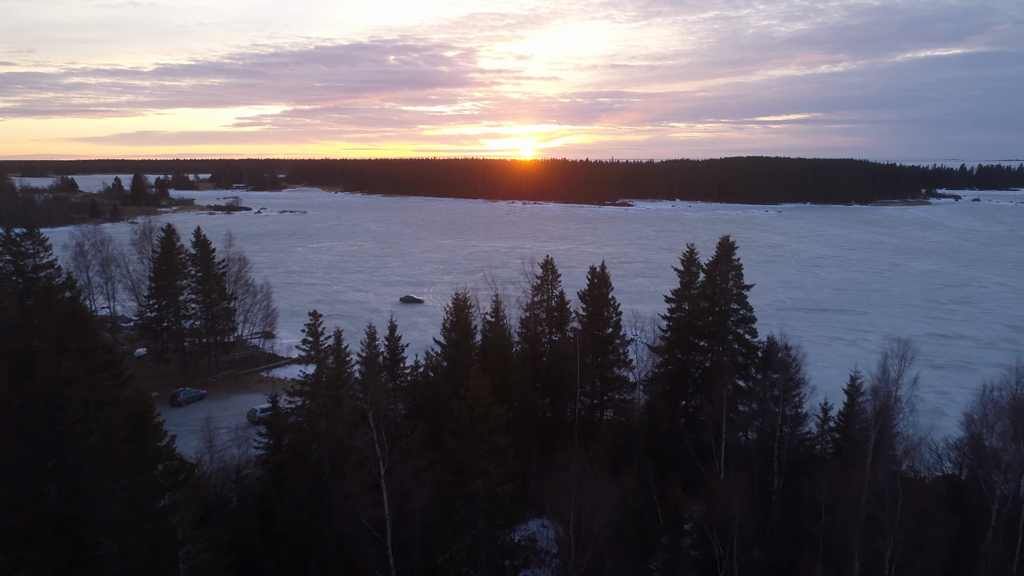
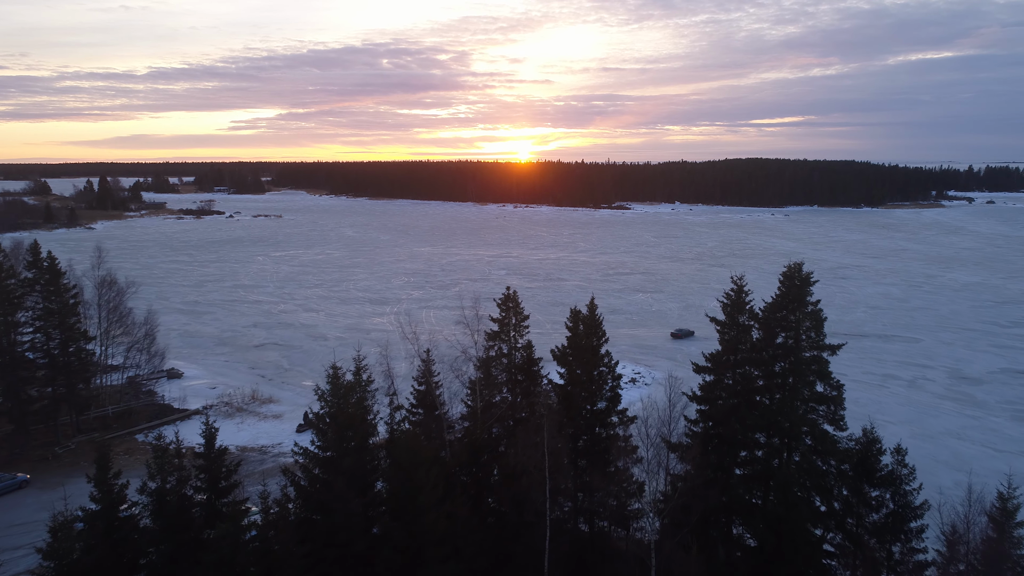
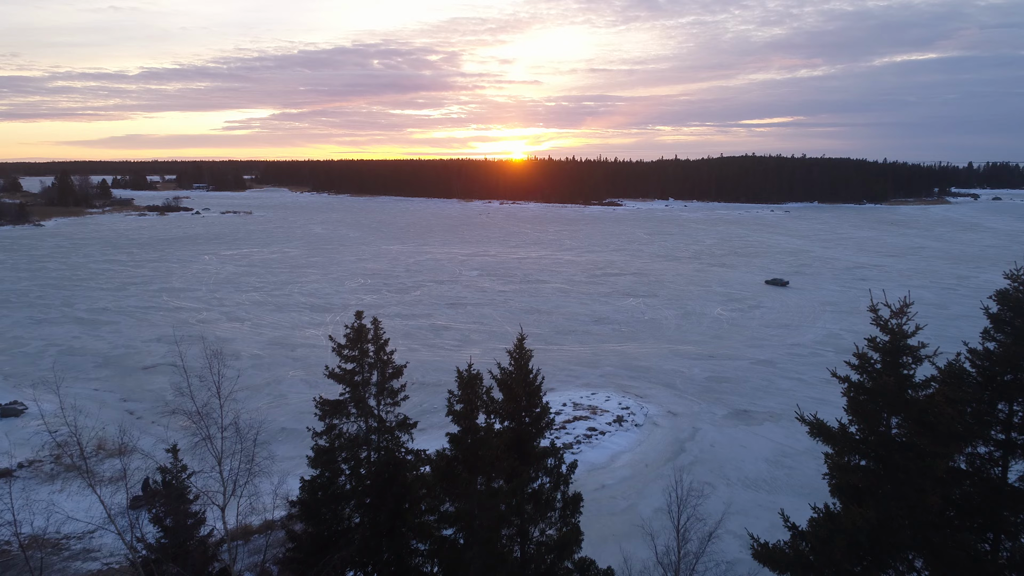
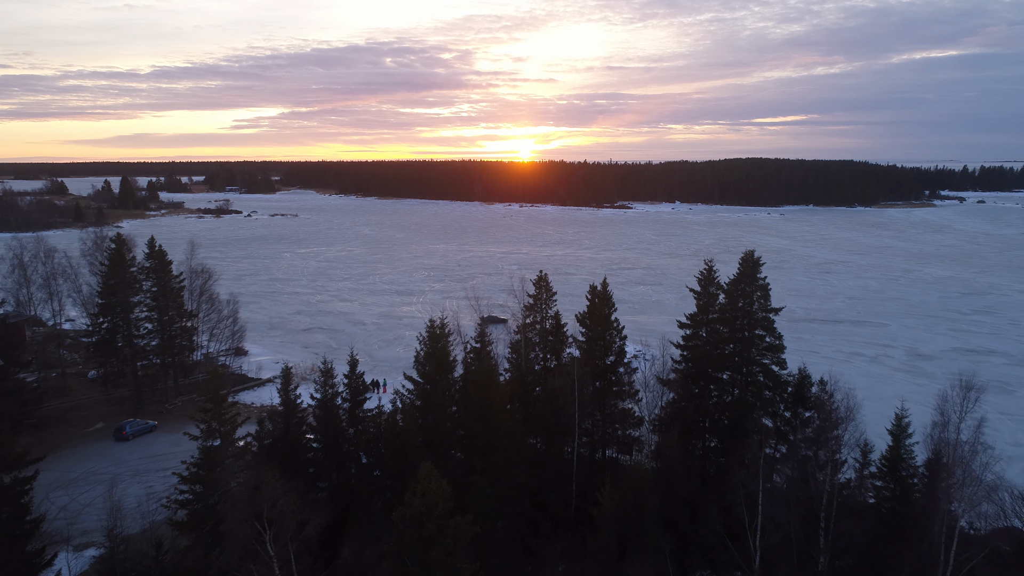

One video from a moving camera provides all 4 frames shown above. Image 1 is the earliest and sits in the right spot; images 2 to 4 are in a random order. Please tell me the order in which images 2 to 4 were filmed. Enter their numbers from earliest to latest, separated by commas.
4, 2, 3
